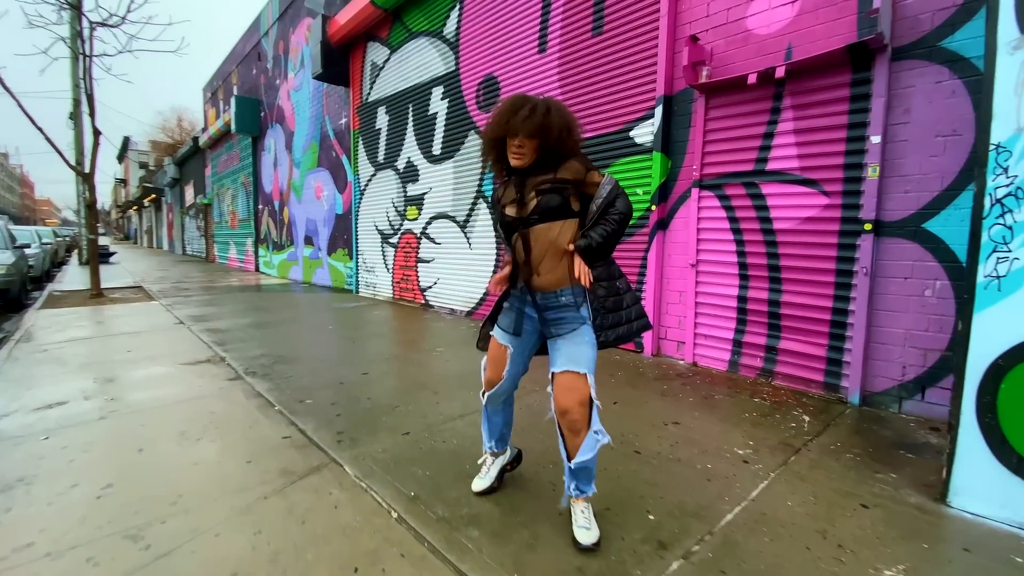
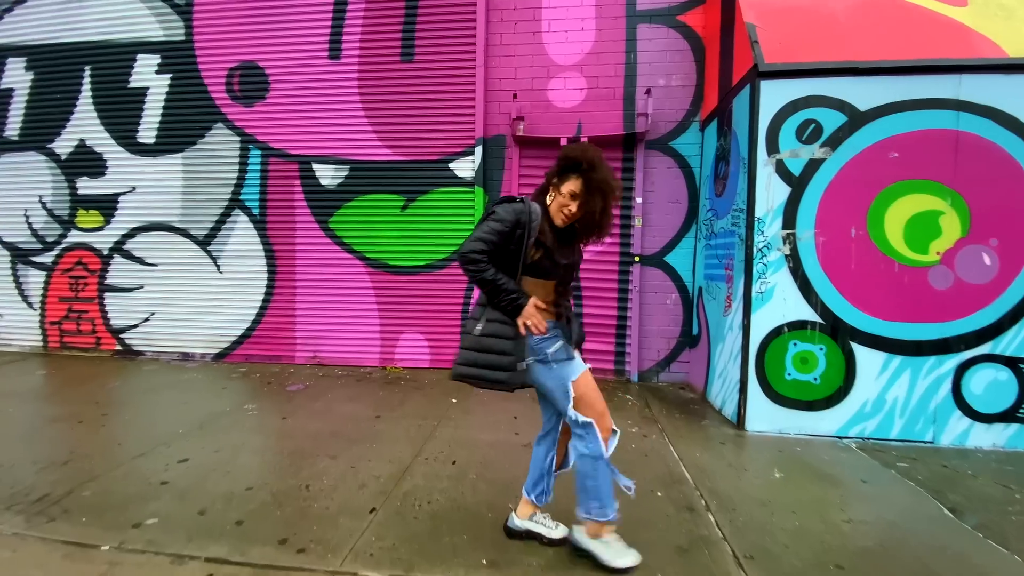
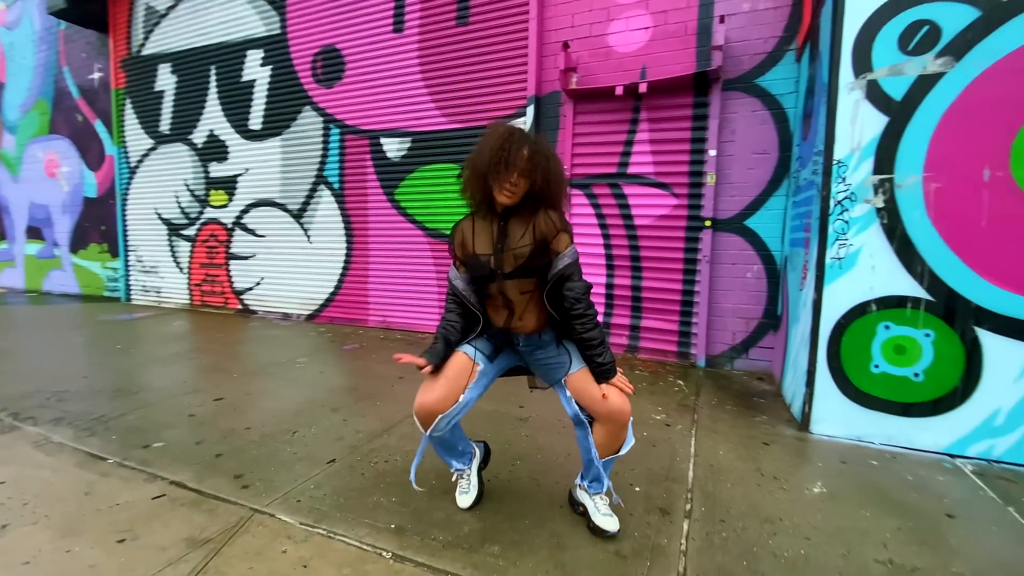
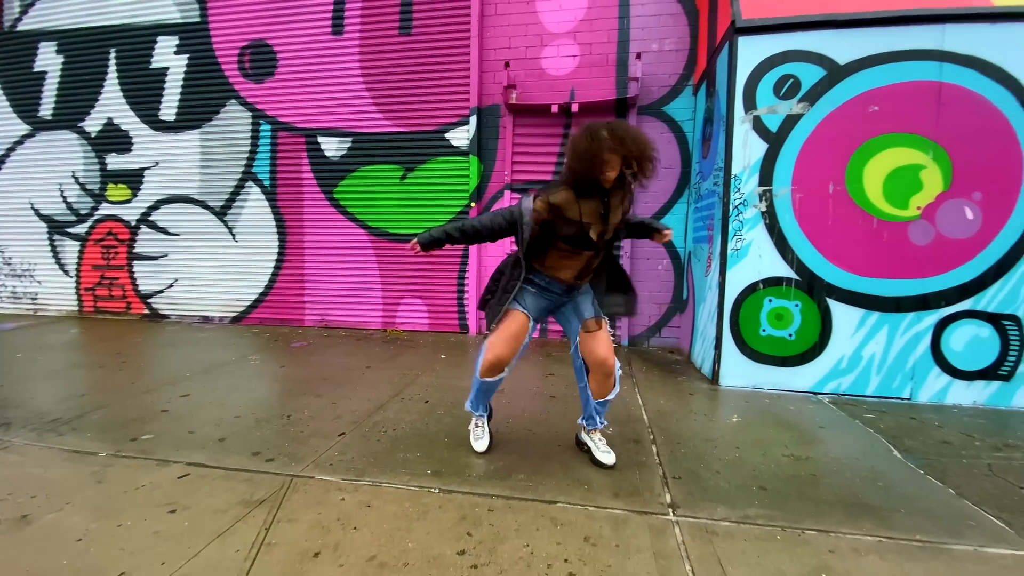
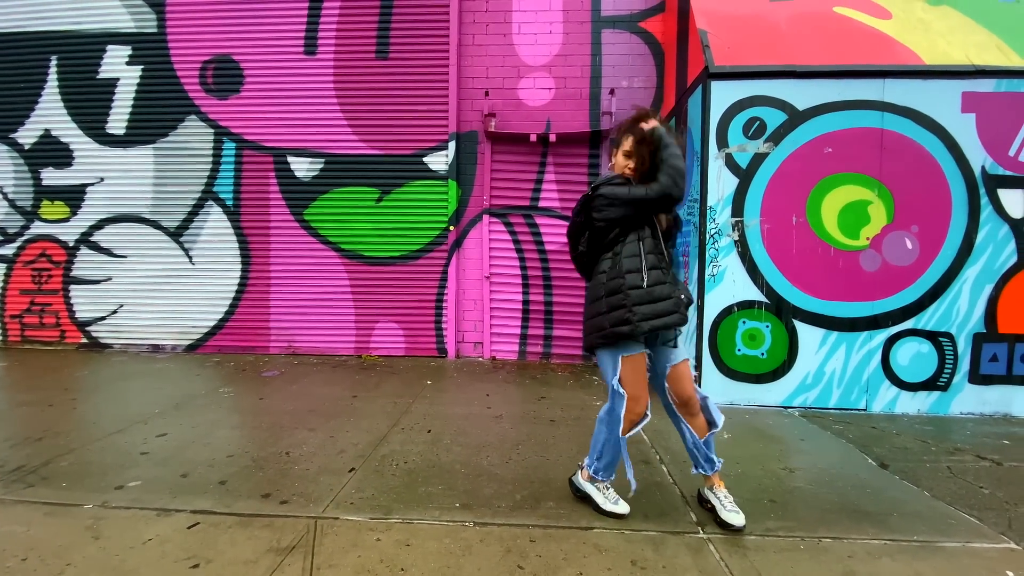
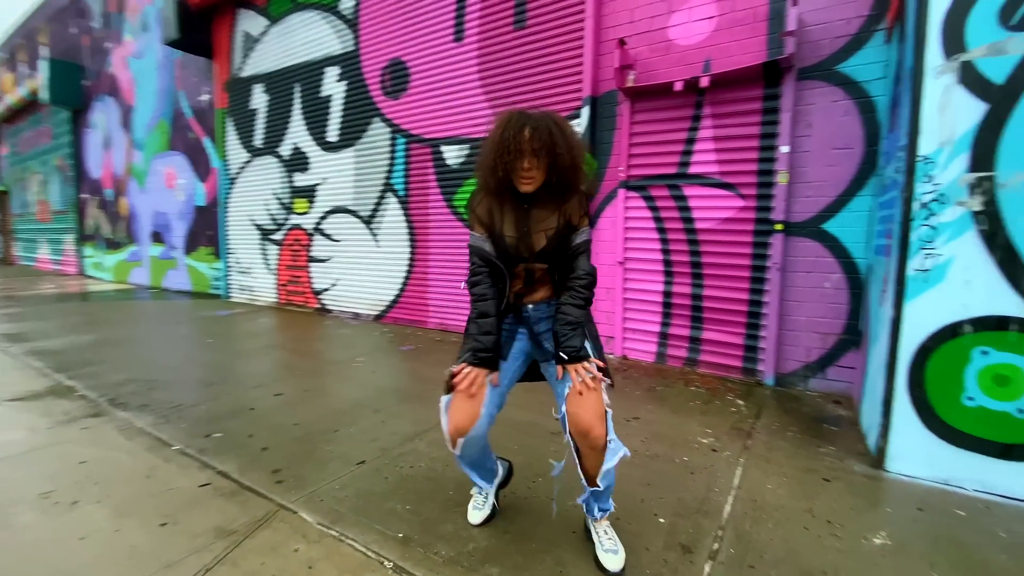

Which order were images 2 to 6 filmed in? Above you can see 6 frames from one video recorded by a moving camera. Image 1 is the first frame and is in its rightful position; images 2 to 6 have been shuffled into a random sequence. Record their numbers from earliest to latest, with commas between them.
6, 3, 4, 5, 2
